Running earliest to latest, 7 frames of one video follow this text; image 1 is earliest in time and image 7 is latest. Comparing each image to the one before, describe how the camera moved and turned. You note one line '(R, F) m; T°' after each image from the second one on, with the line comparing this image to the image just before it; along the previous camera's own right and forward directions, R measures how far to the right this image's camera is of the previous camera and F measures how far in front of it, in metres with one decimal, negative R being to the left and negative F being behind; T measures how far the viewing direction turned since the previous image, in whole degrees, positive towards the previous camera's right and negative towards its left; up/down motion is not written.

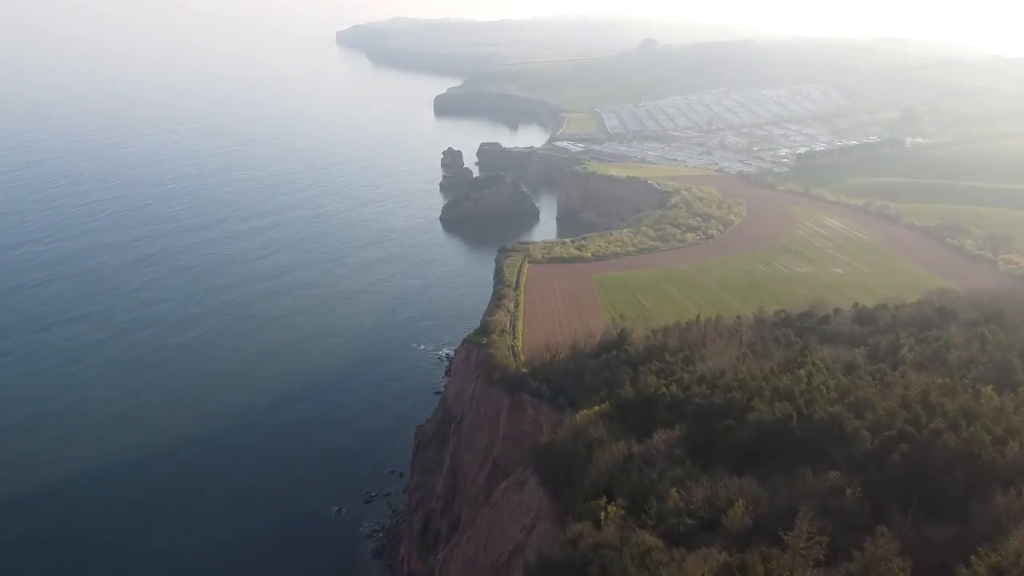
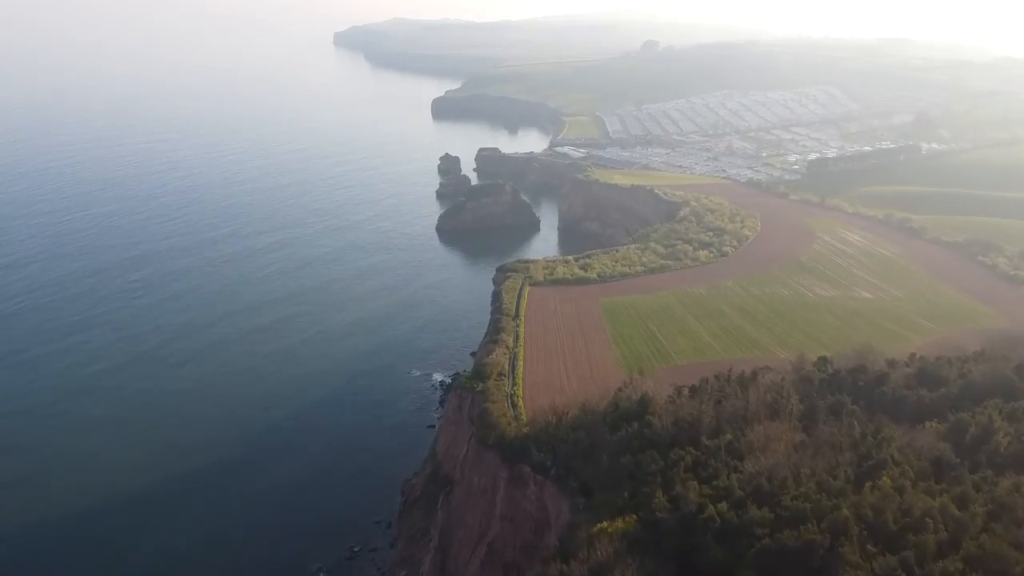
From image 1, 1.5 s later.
(0.0, +3.6) m; 0°
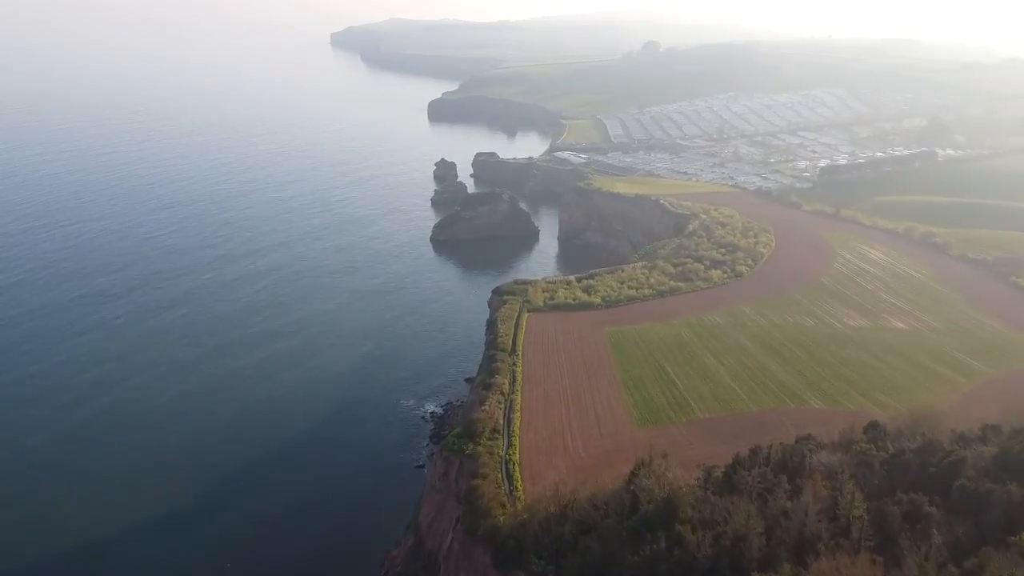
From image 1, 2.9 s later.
(+0.1, +3.7) m; 0°
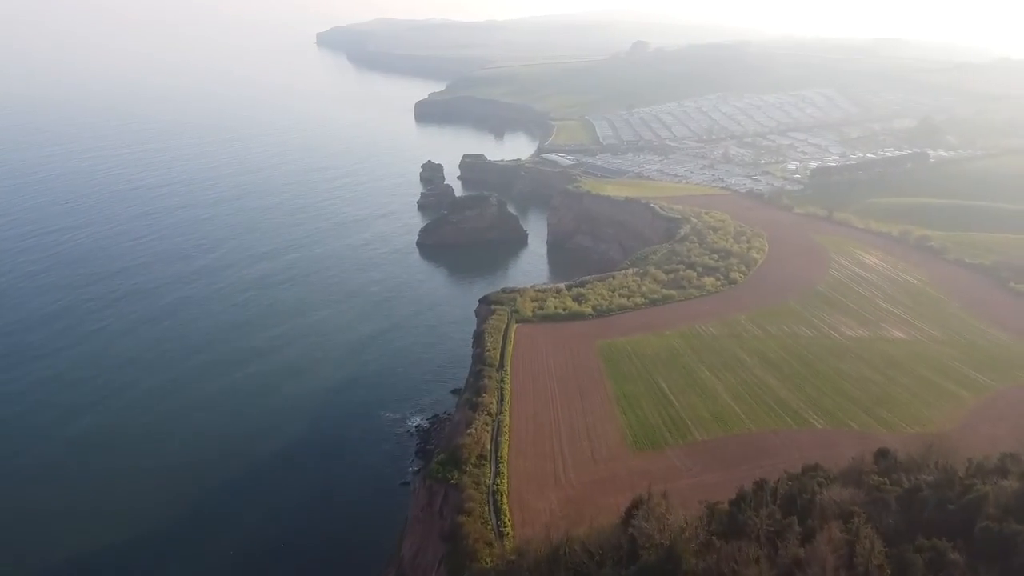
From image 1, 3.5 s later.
(+0.1, +1.4) m; +1°
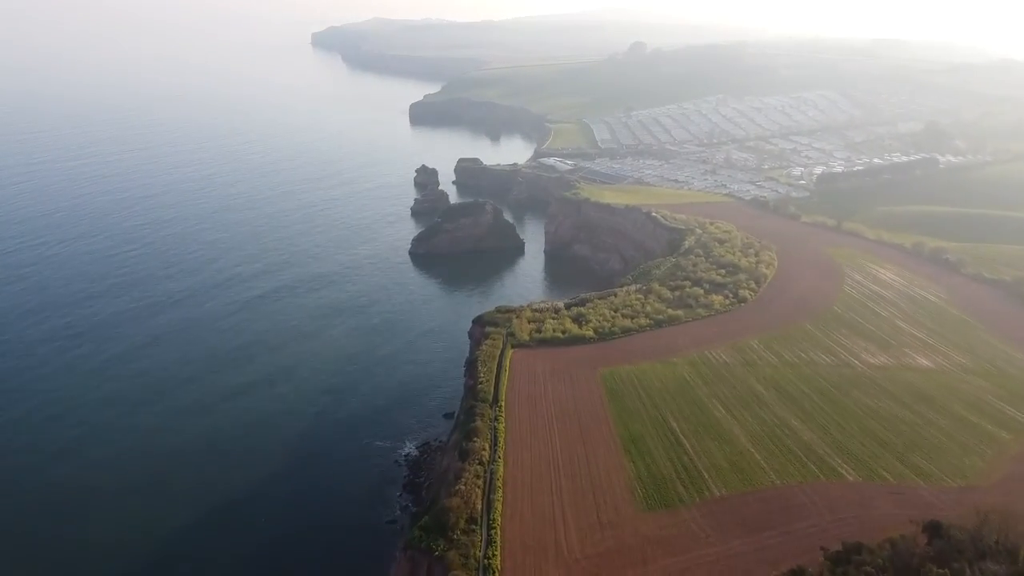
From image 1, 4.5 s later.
(+0.1, +2.7) m; 0°
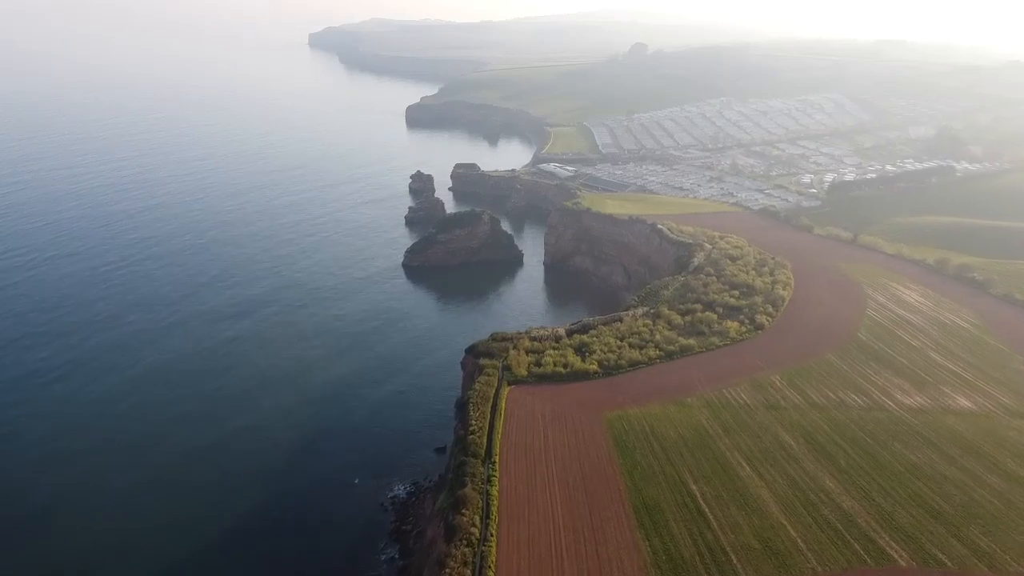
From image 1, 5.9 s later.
(+0.1, +3.3) m; 0°
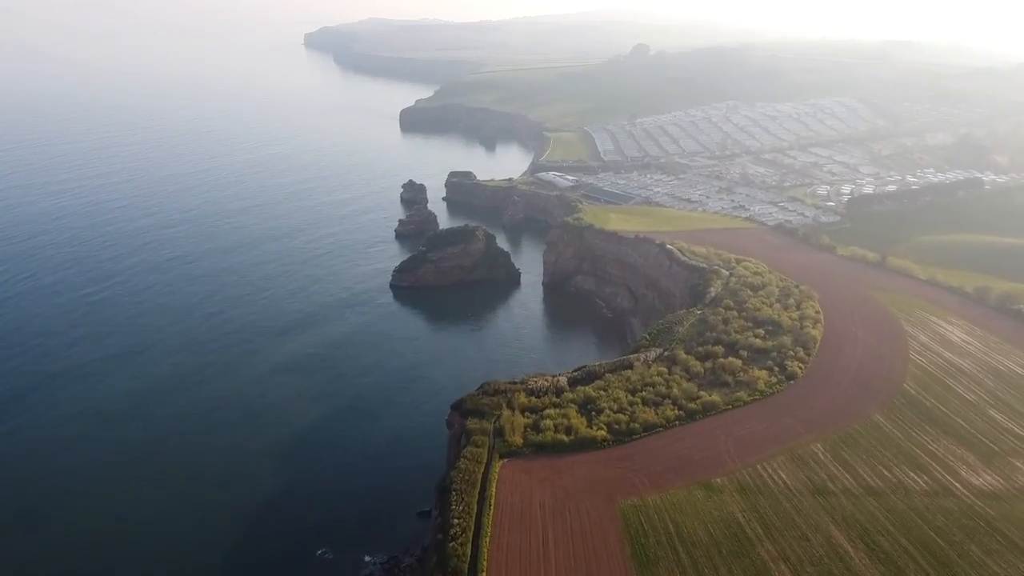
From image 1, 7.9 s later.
(+0.3, +5.1) m; 0°
